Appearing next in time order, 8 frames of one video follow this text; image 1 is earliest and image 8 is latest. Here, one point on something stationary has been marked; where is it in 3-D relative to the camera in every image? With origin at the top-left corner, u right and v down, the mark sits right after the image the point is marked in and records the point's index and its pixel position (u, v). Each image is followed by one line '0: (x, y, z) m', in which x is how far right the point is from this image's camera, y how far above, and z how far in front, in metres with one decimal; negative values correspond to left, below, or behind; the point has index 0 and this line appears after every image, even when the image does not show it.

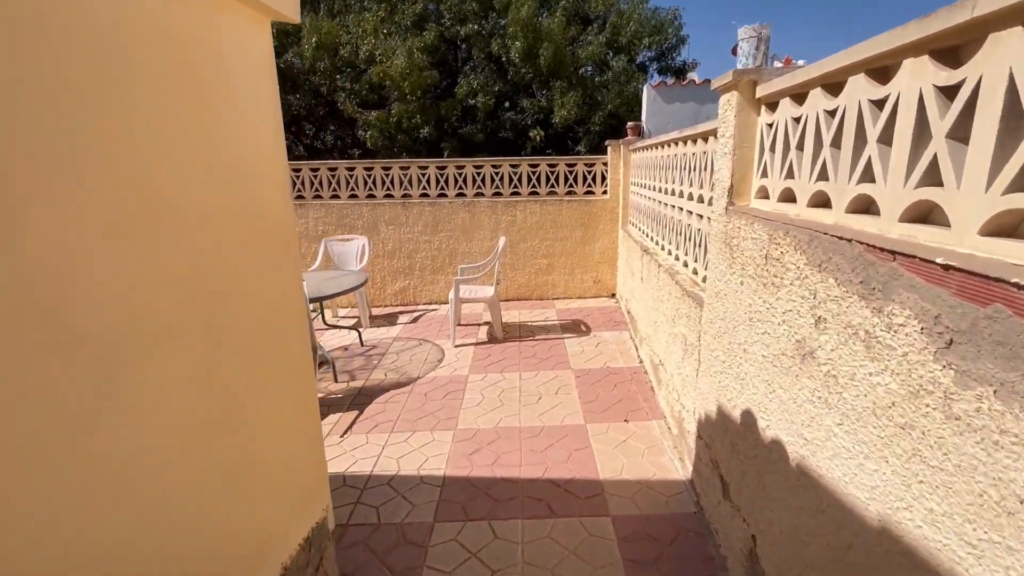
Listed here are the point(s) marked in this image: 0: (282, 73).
0: (-3.4, +3.2, +7.0) m
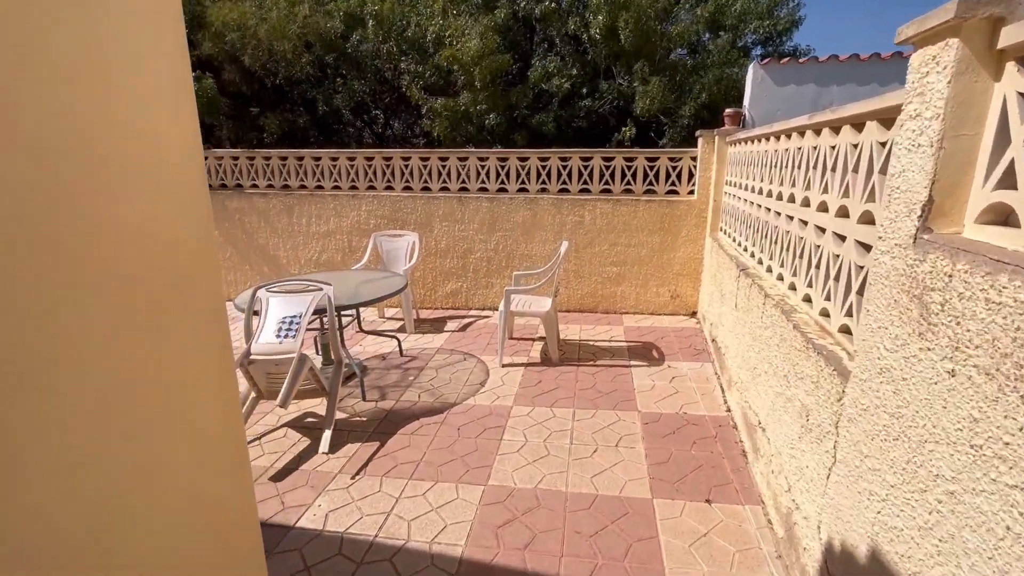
0: (-2.3, +3.3, +6.8) m
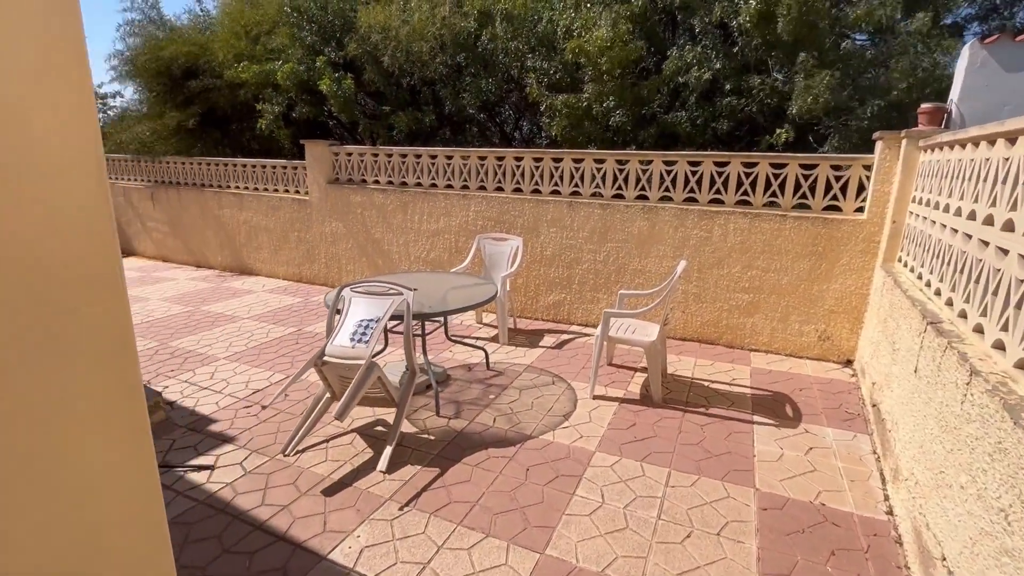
0: (-0.5, +3.3, +6.7) m
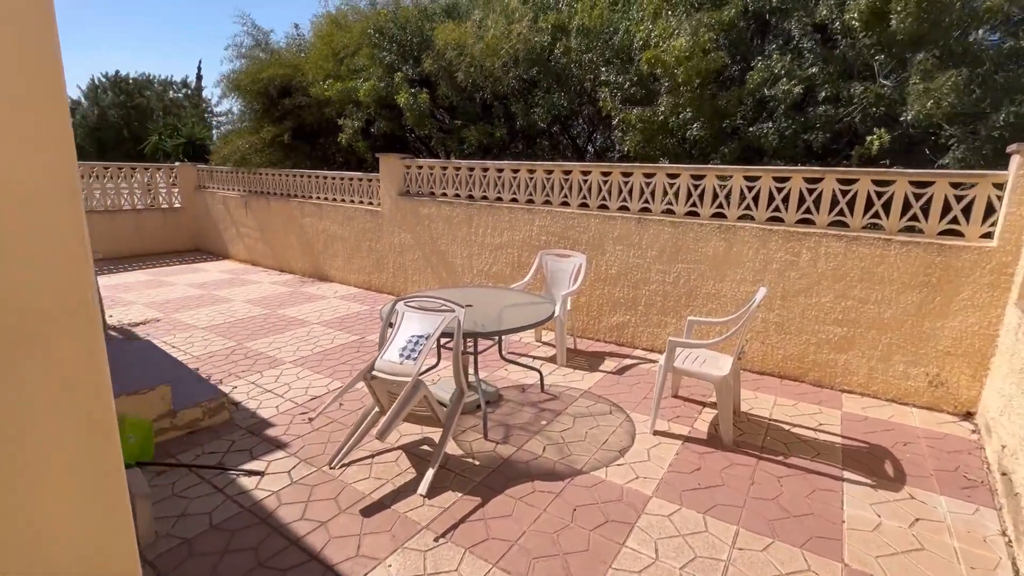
0: (+0.5, +3.0, +6.6) m
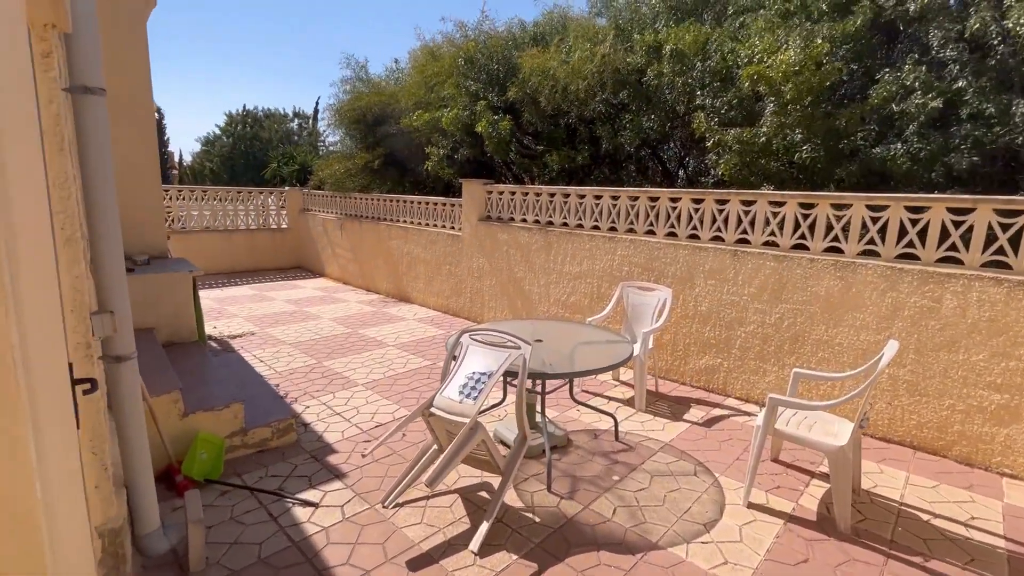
0: (+1.7, +2.6, +6.4) m
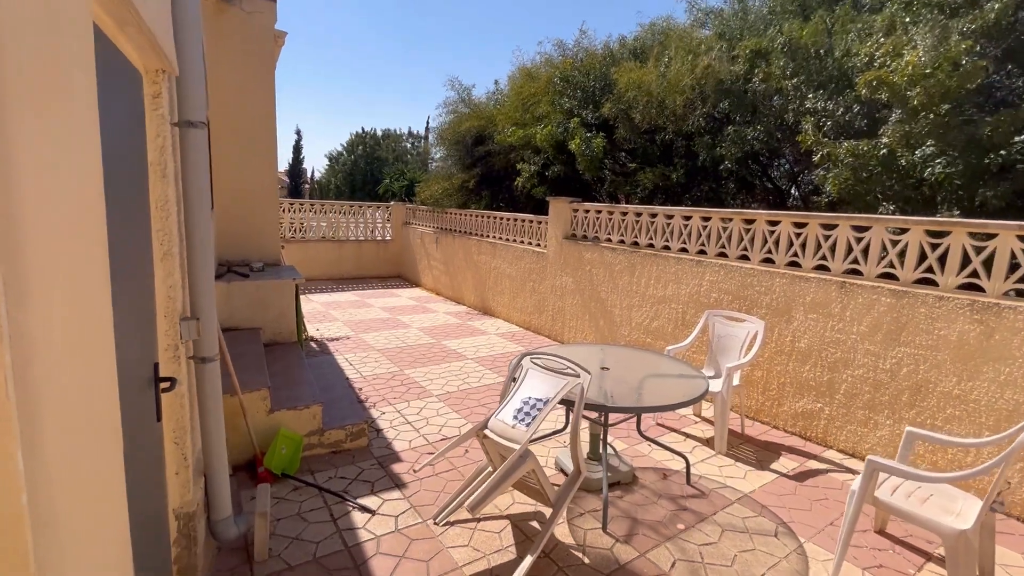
0: (+2.9, +2.3, +5.9) m
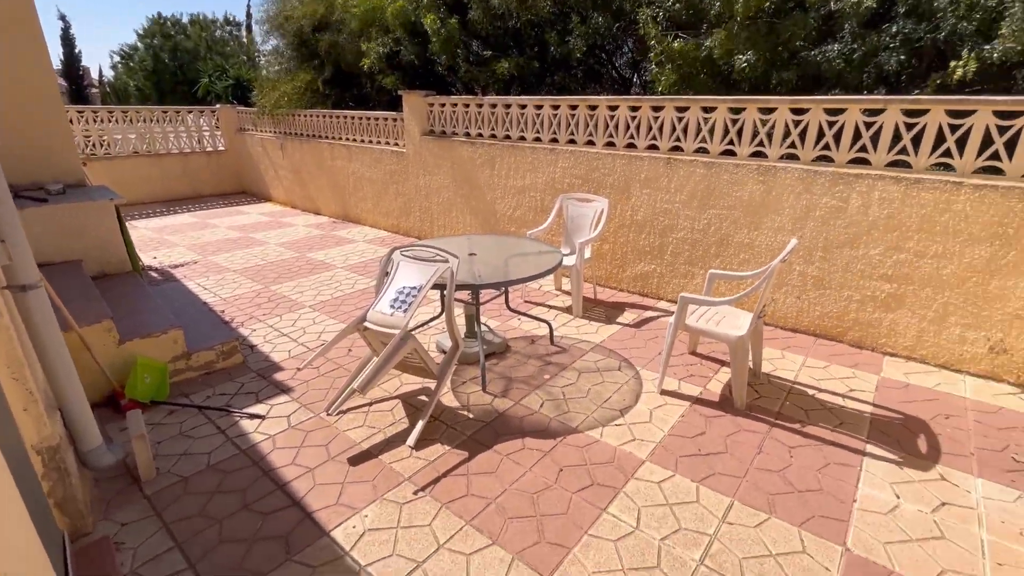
0: (+0.9, +3.7, +6.0) m
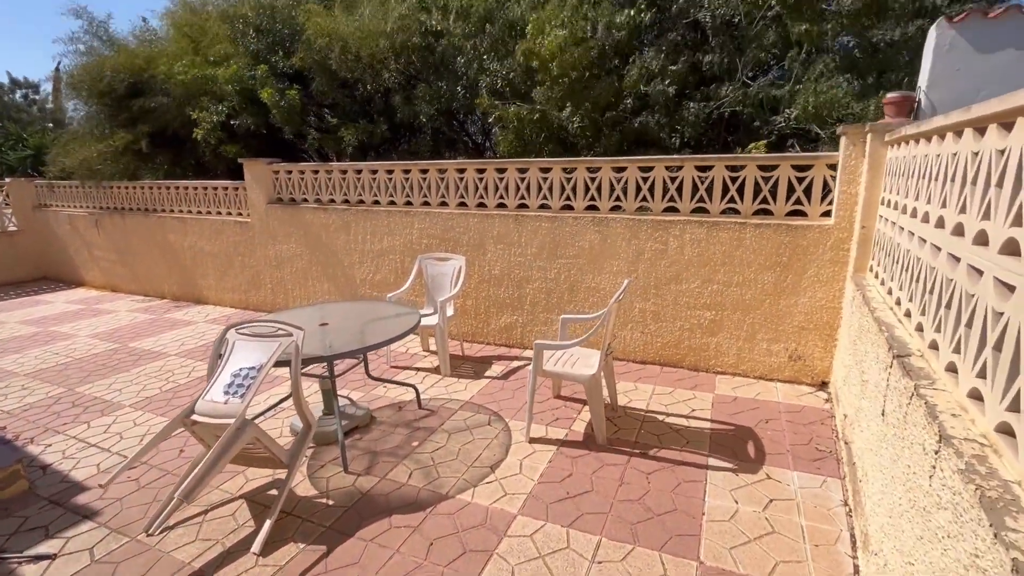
0: (-1.1, +3.0, +6.4) m
